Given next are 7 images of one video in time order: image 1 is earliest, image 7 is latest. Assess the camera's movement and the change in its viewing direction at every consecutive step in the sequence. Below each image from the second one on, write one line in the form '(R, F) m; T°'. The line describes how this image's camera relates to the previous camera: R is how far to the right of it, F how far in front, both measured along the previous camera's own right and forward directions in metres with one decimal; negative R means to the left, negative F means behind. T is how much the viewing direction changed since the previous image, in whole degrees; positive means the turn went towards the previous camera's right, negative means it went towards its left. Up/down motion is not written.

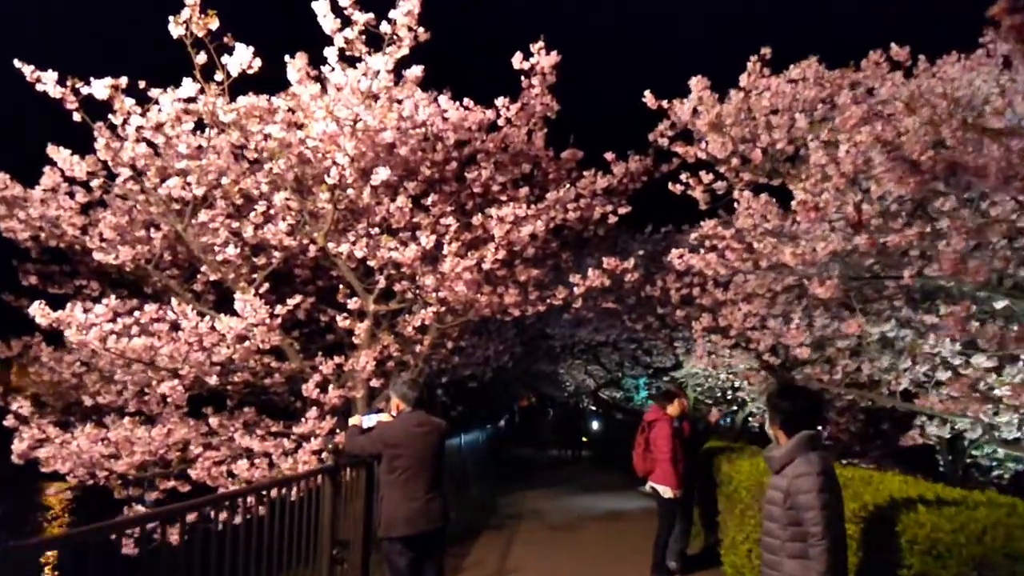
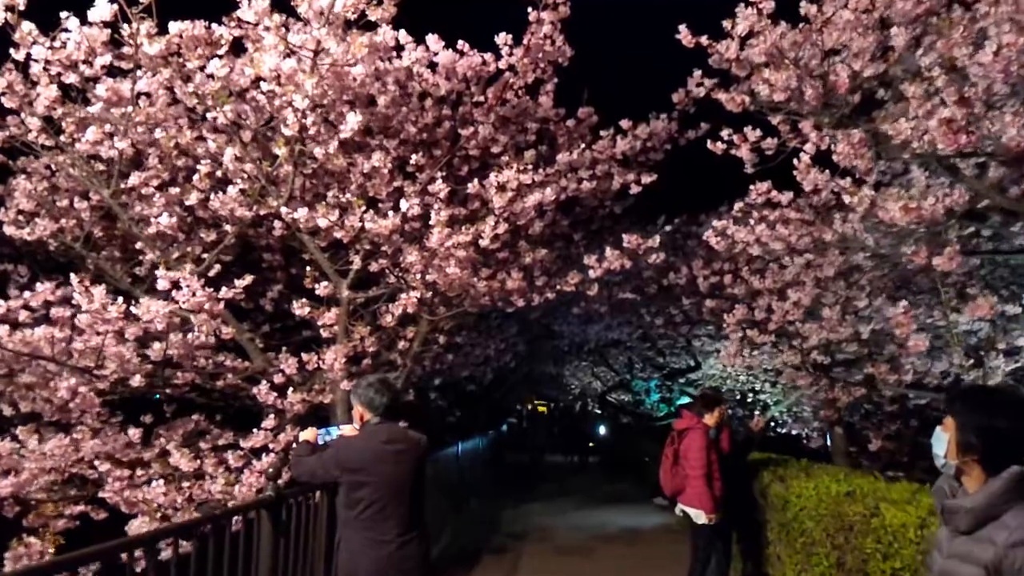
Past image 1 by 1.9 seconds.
(0.0, +2.1) m; 0°
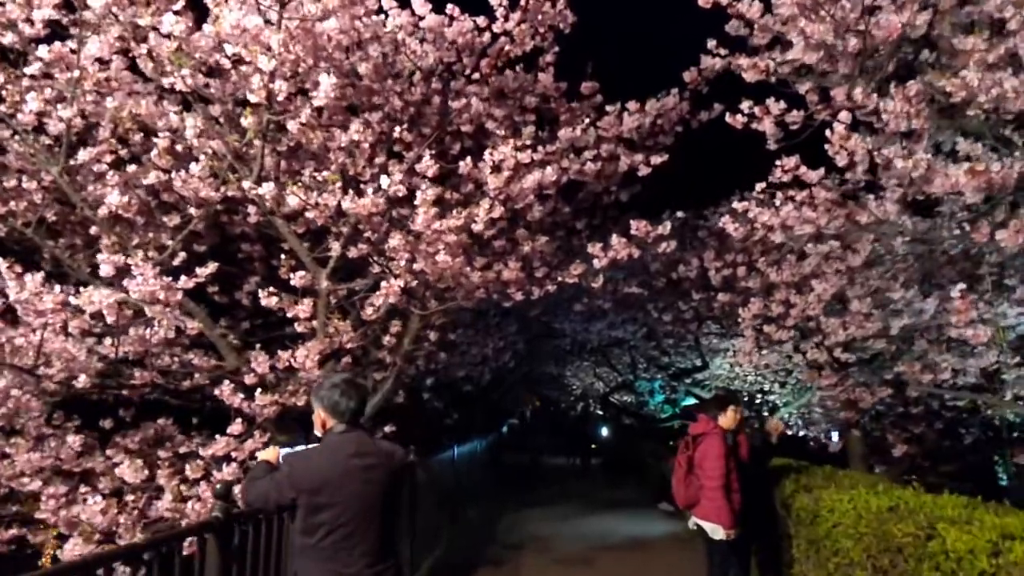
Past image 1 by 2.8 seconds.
(0.0, +0.9) m; 0°
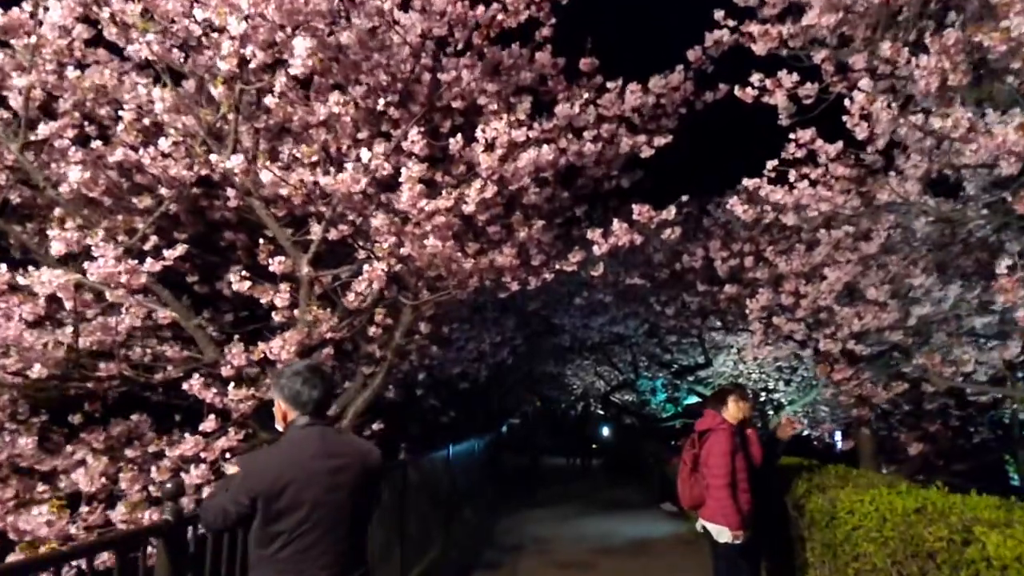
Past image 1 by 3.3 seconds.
(+0.1, +0.6) m; 0°
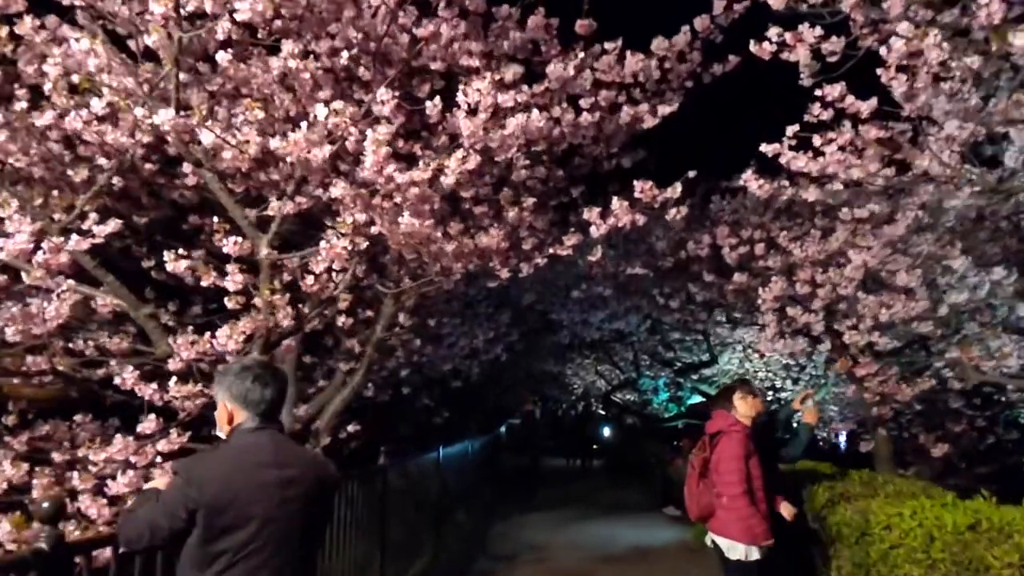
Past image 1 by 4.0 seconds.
(+0.1, +0.9) m; 0°
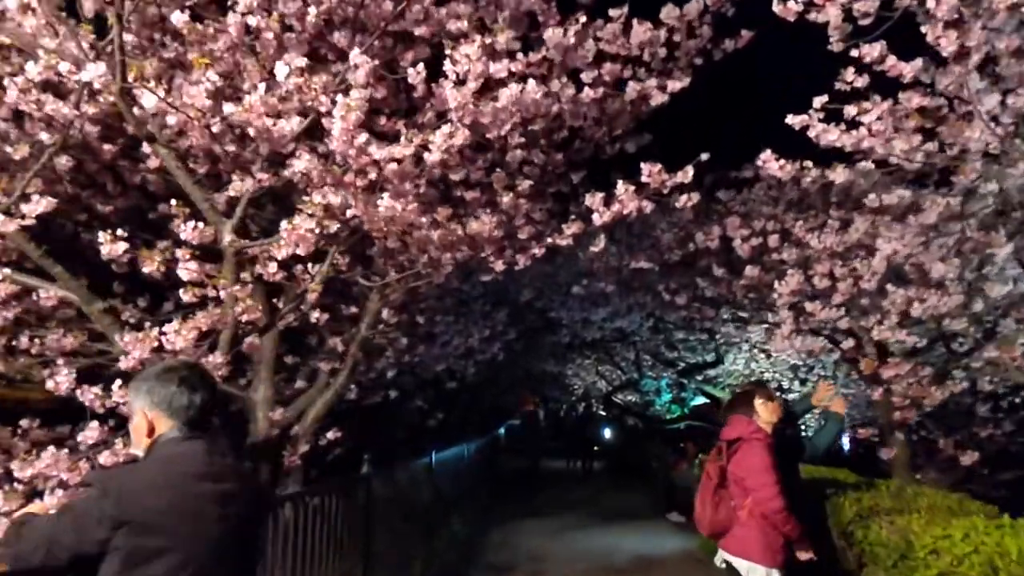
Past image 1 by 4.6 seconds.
(+0.1, +0.8) m; 0°
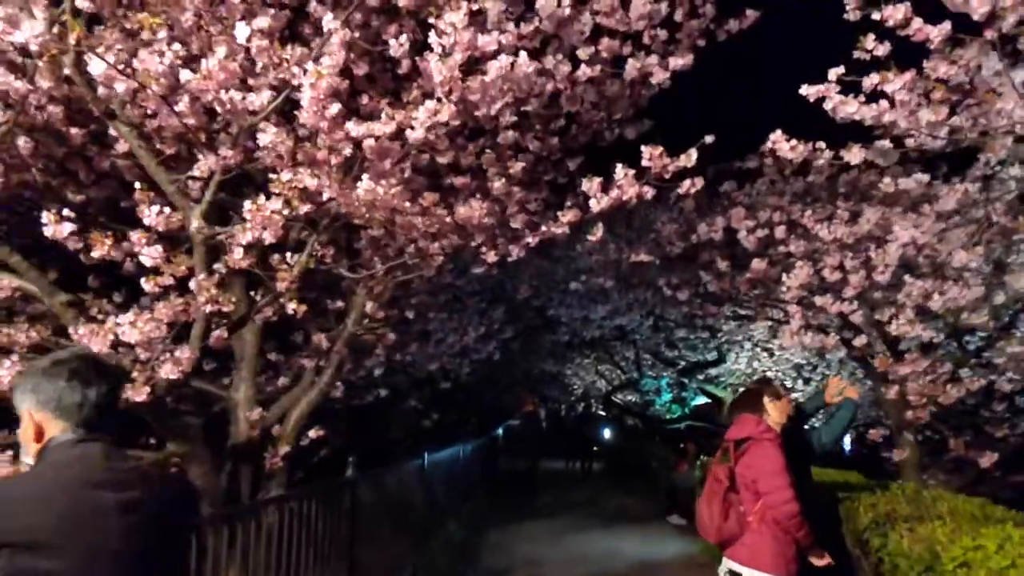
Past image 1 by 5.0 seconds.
(+0.1, +0.5) m; 0°
